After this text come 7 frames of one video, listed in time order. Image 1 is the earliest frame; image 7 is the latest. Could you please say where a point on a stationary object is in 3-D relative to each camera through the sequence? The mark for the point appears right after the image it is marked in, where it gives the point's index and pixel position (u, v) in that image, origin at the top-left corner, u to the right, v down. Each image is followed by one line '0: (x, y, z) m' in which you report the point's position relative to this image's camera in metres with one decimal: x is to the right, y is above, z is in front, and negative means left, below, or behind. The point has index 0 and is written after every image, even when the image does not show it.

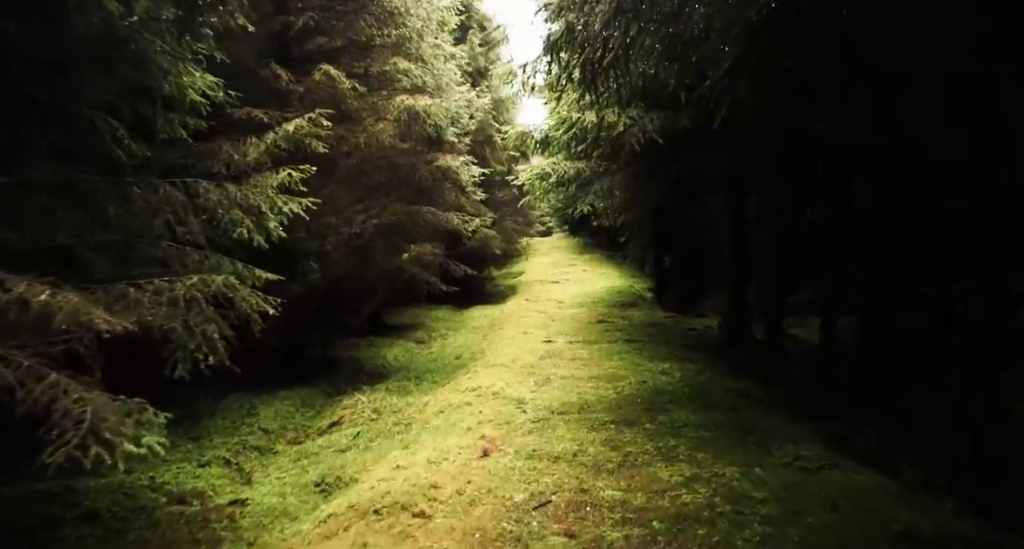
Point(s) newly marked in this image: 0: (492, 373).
0: (-0.3, -1.7, +12.0) m
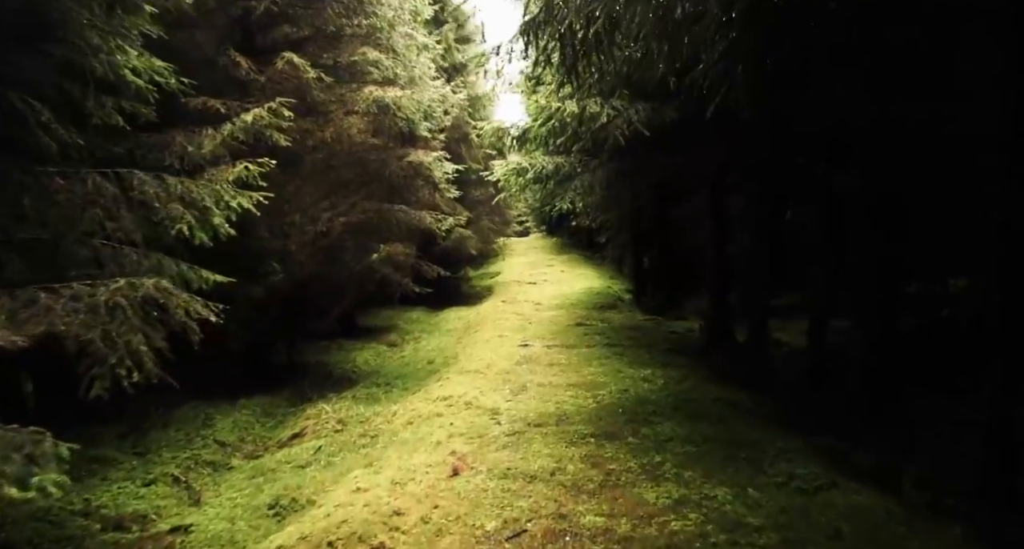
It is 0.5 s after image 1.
0: (-0.7, -1.7, +11.4) m
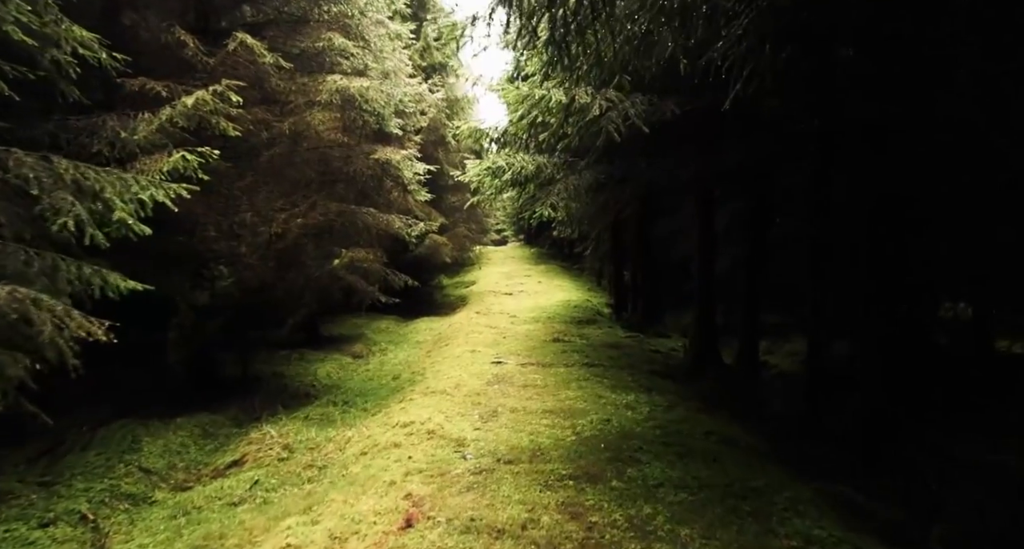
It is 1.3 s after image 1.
0: (-1.2, -1.8, +10.3) m
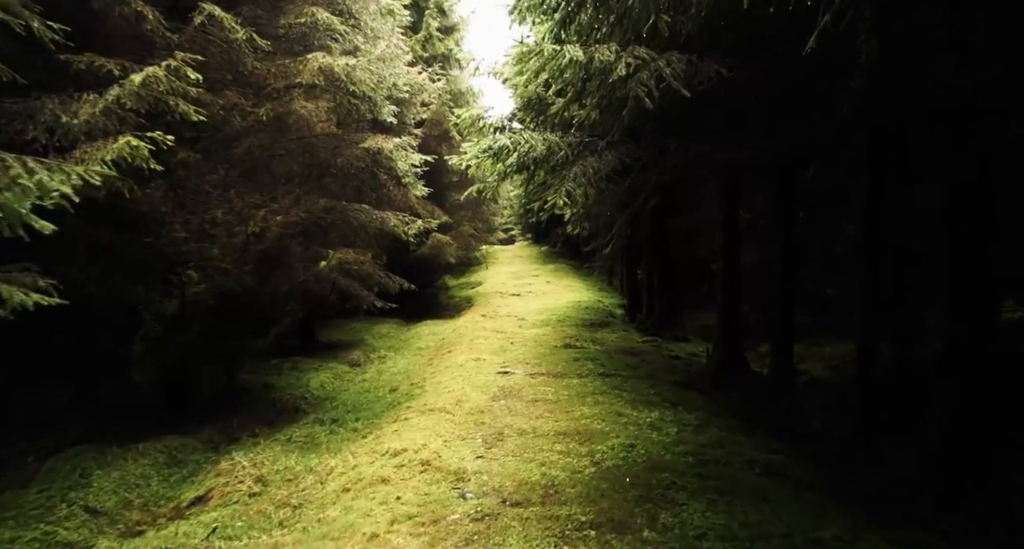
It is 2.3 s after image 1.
0: (-1.1, -1.9, +9.1) m
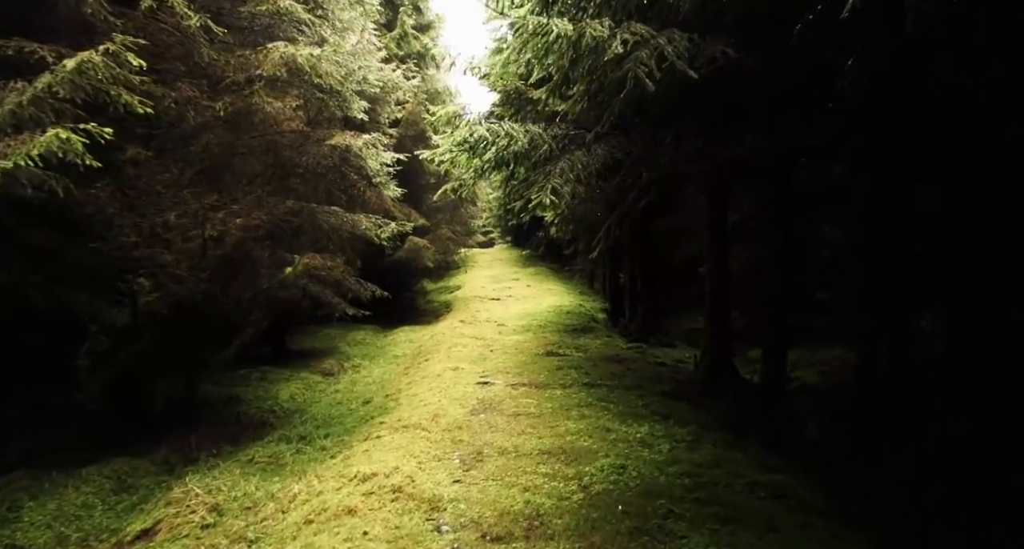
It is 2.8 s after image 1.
0: (-1.3, -2.0, +8.4) m
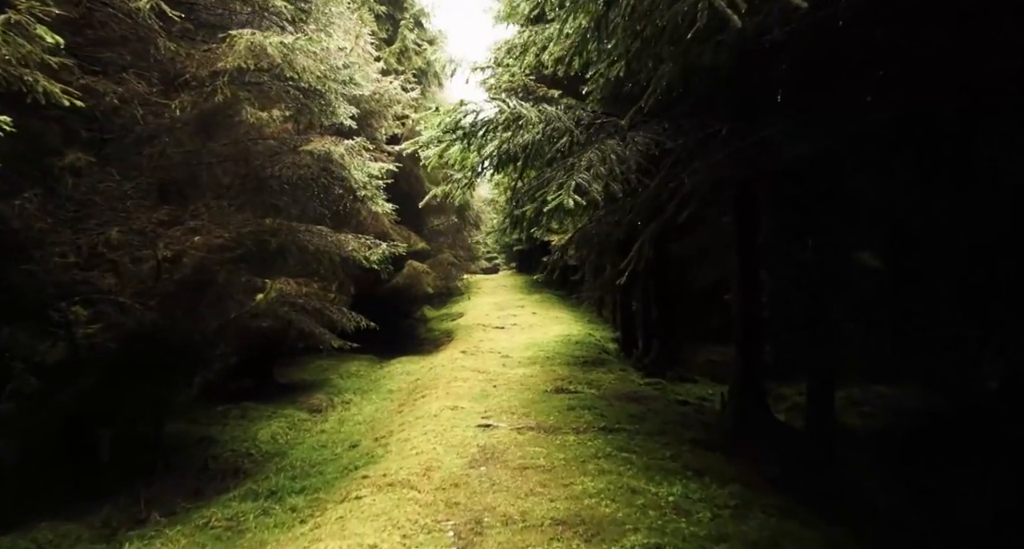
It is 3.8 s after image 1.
0: (-1.2, -2.2, +7.0) m
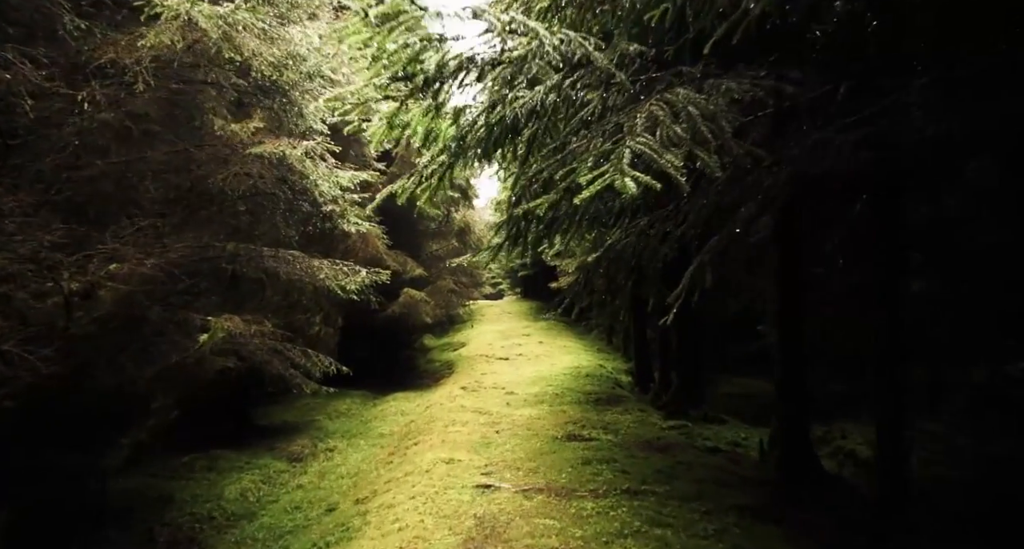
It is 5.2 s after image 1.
0: (-1.2, -2.5, +5.3) m
